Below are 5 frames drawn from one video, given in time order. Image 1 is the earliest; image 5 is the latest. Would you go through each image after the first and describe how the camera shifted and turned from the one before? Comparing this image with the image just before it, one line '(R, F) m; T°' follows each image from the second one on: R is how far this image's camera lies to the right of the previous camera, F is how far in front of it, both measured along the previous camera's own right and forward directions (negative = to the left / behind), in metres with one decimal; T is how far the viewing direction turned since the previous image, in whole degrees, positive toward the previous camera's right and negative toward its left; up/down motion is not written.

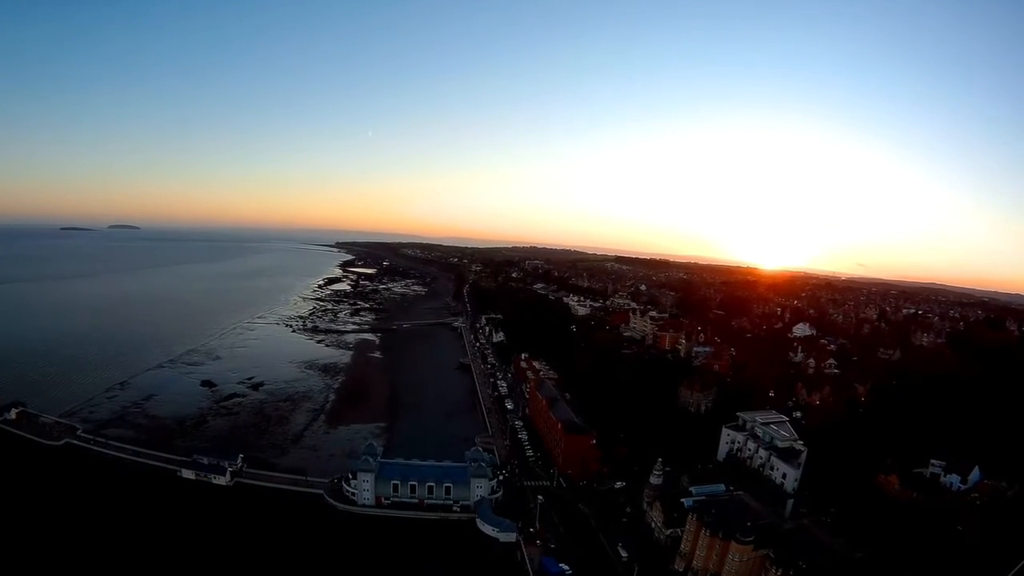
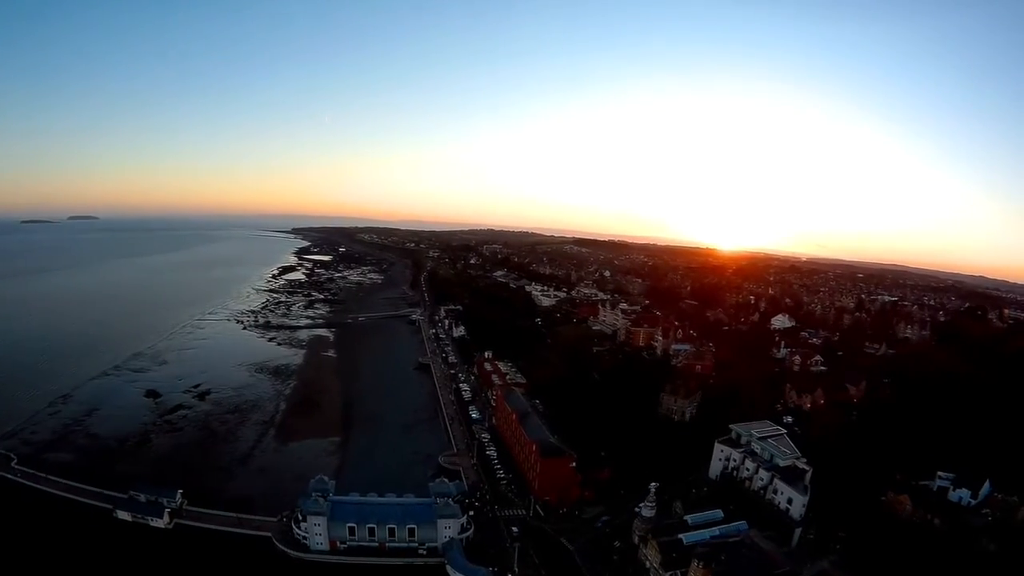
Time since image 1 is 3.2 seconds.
(-0.2, +2.2) m; +5°
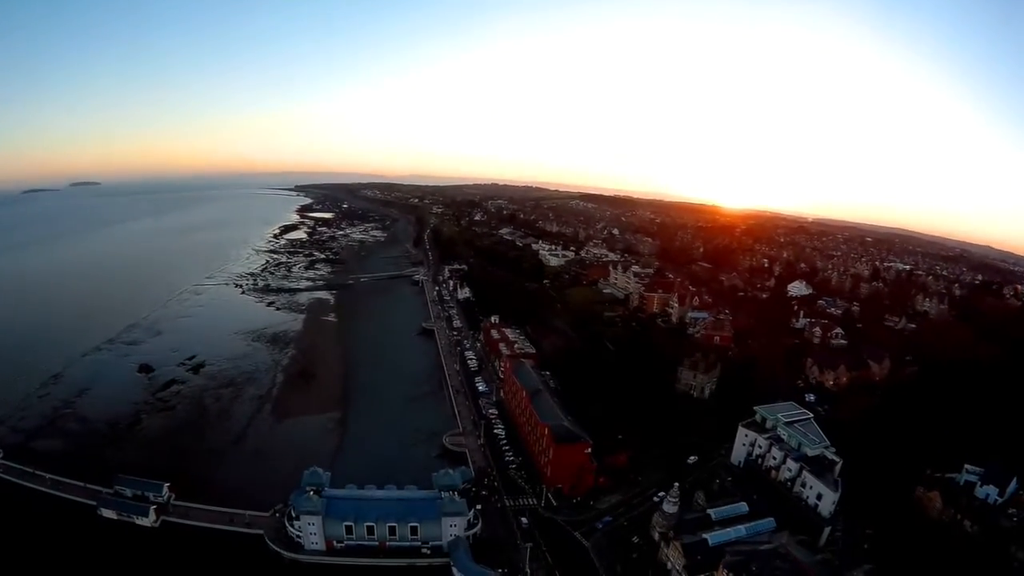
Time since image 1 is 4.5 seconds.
(+0.1, +1.6) m; -1°
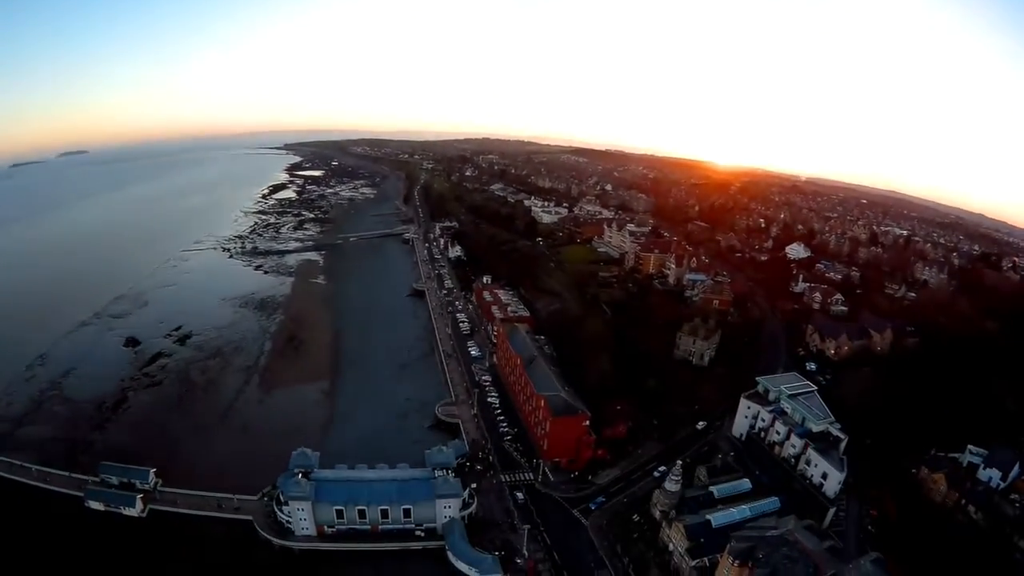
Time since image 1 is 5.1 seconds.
(+0.1, +1.0) m; +1°
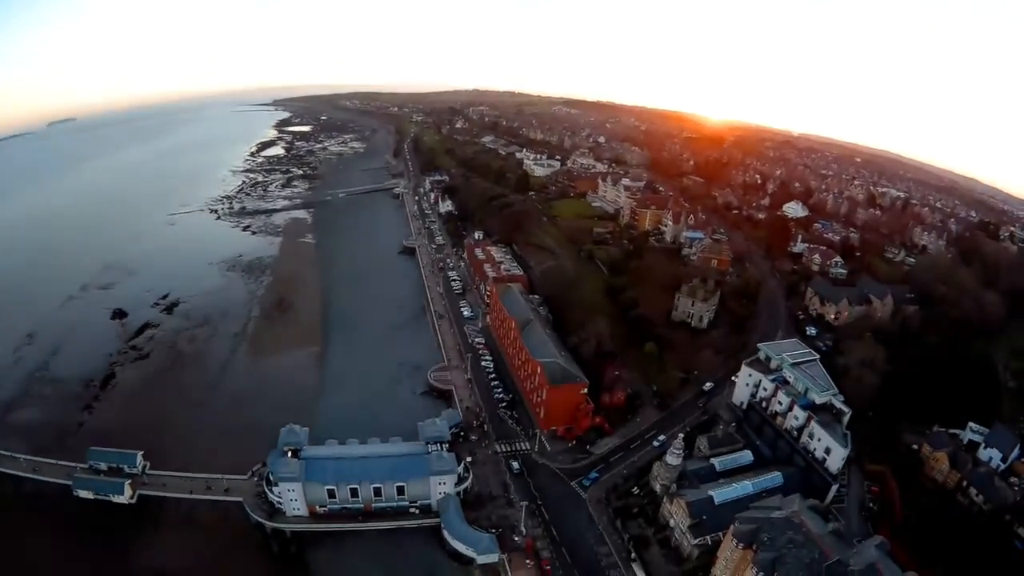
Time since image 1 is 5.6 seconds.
(+0.1, +0.8) m; 0°
